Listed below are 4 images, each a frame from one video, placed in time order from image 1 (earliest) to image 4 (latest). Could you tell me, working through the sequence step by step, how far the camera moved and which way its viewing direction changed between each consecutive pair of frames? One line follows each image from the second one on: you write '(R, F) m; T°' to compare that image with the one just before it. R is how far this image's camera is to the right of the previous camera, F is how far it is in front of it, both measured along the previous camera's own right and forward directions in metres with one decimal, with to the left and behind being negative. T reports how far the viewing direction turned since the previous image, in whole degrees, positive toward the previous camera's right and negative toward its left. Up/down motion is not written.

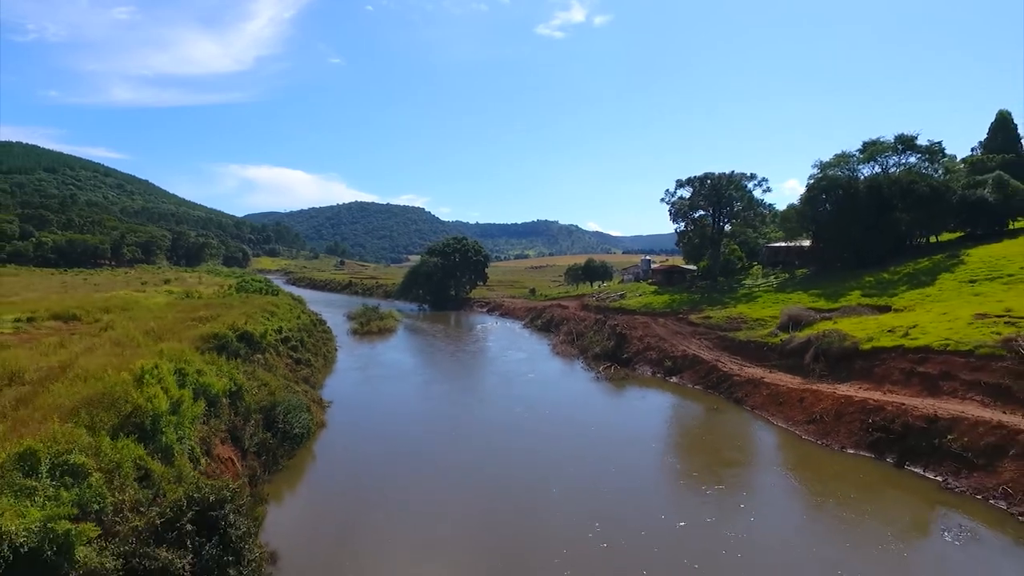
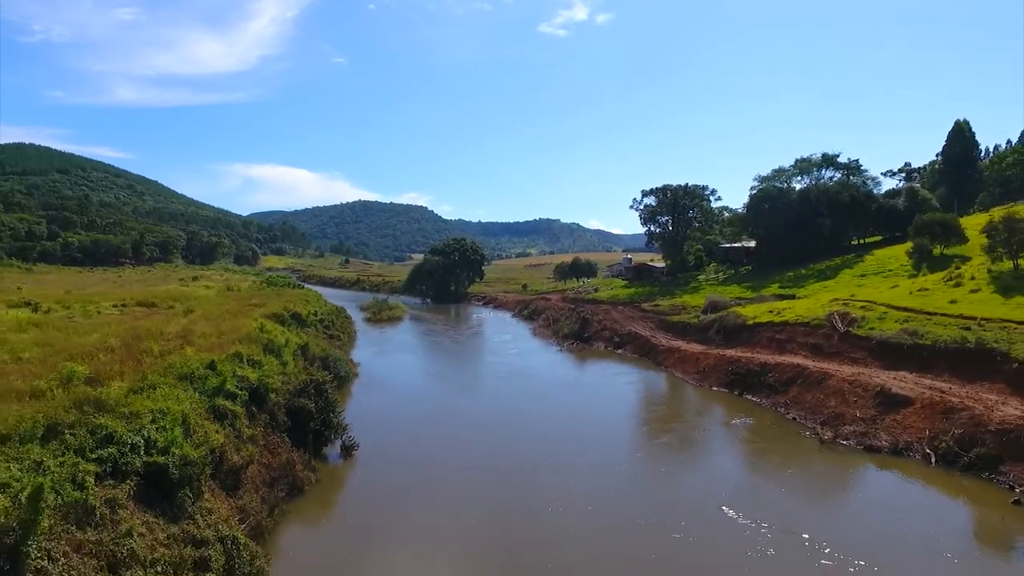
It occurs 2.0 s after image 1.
(+1.6, -10.5) m; 0°
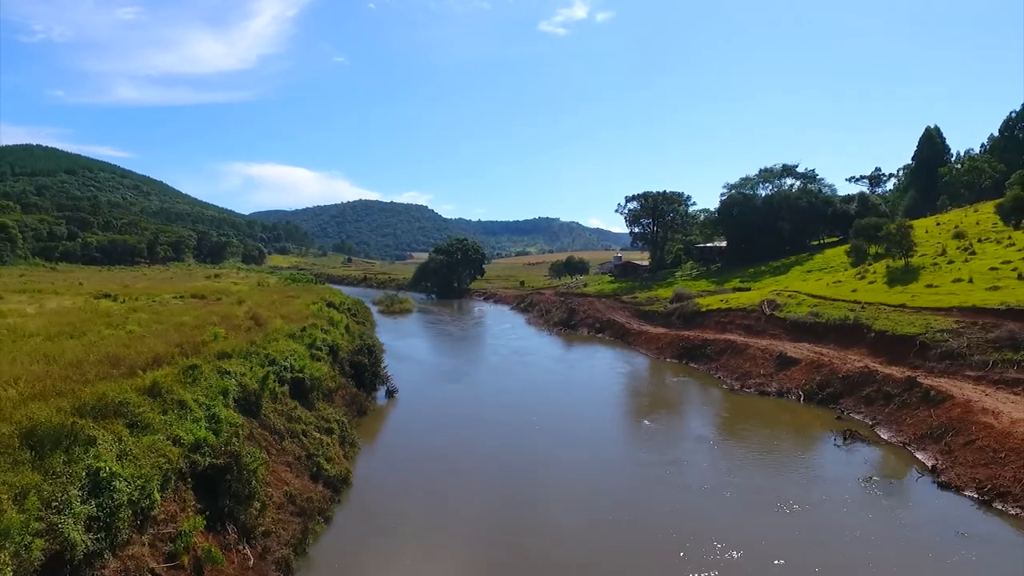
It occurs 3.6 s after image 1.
(+0.3, -8.6) m; 0°
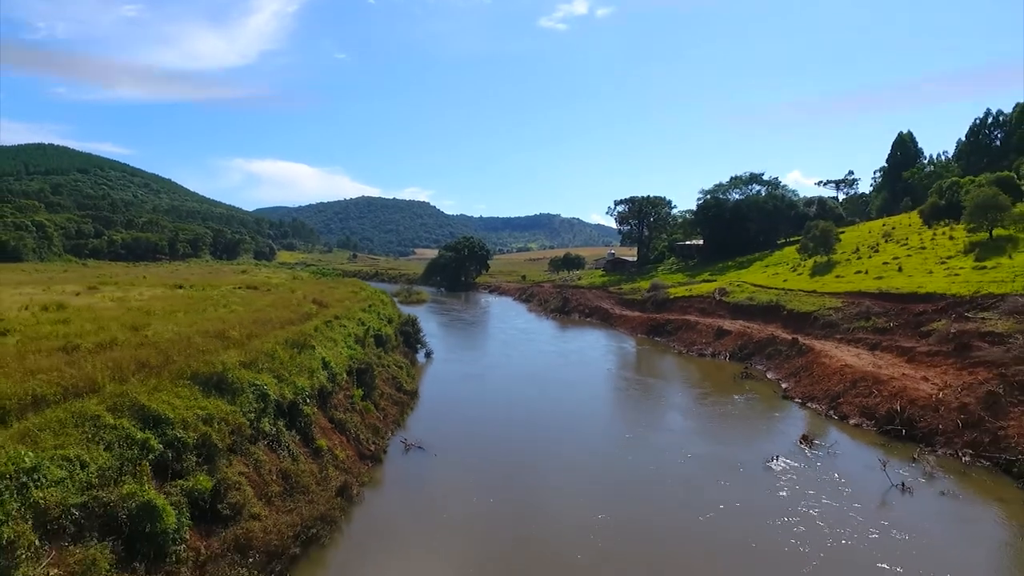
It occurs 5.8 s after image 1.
(-0.2, -10.8) m; 0°
